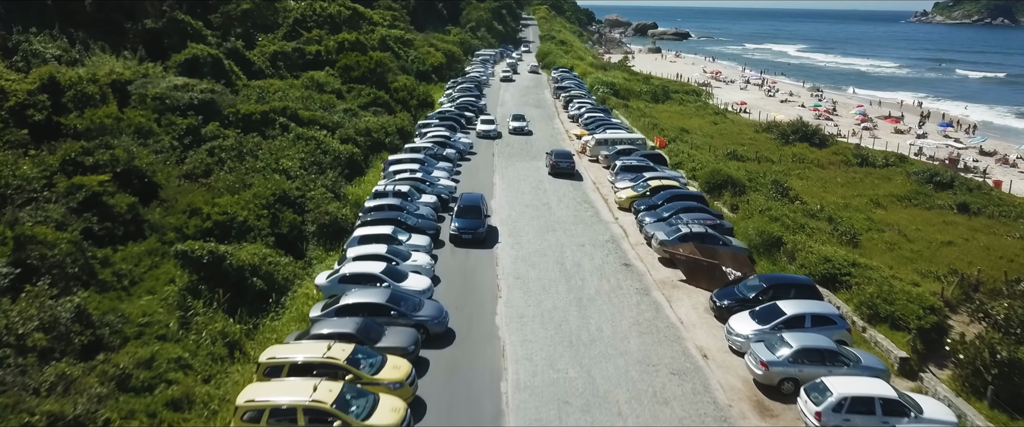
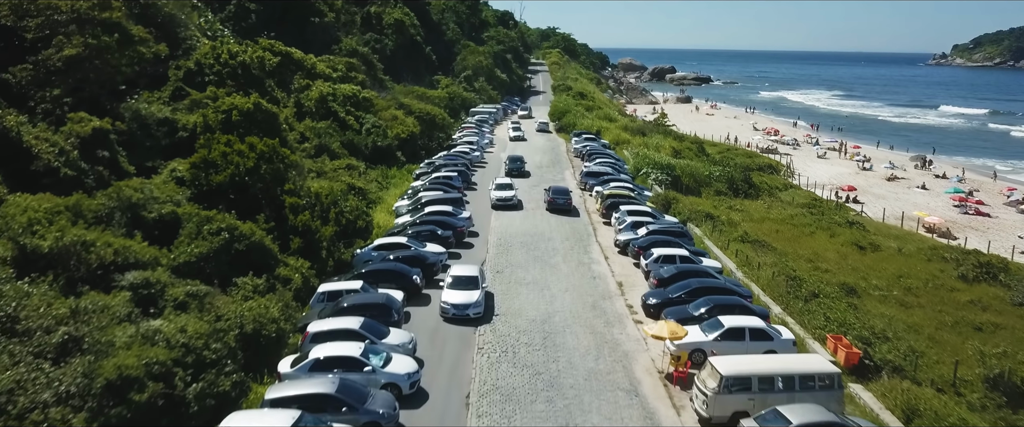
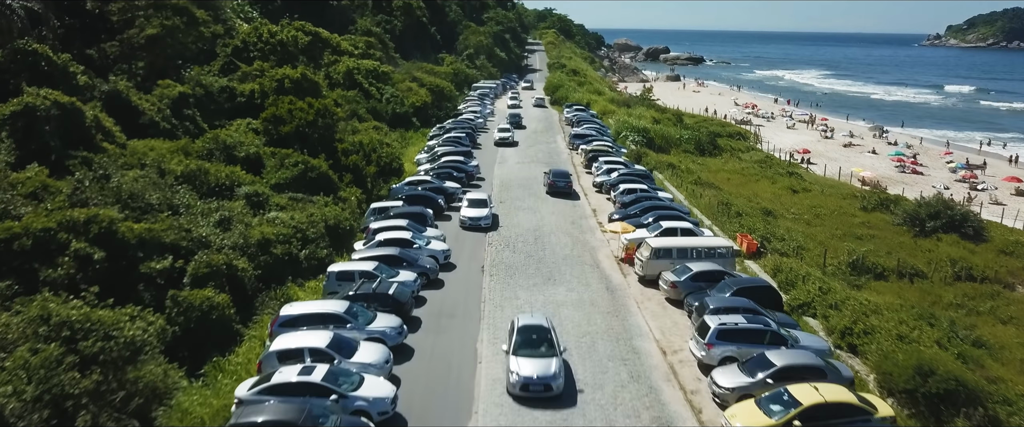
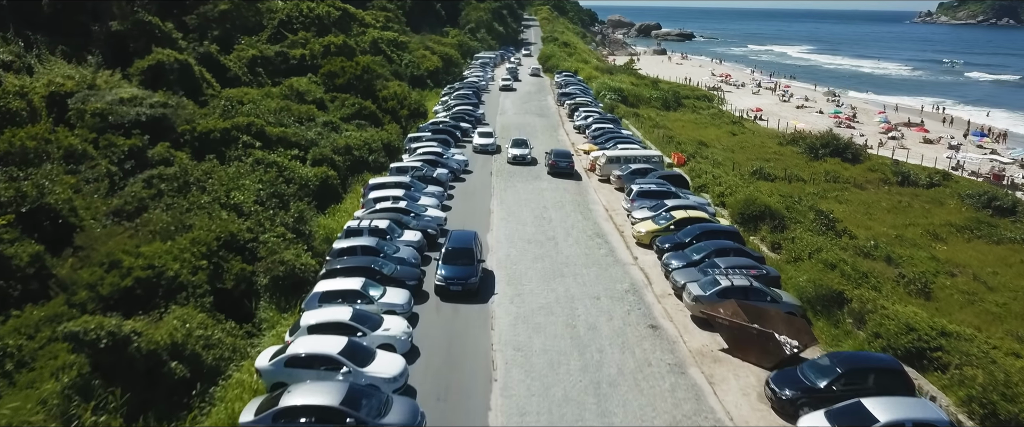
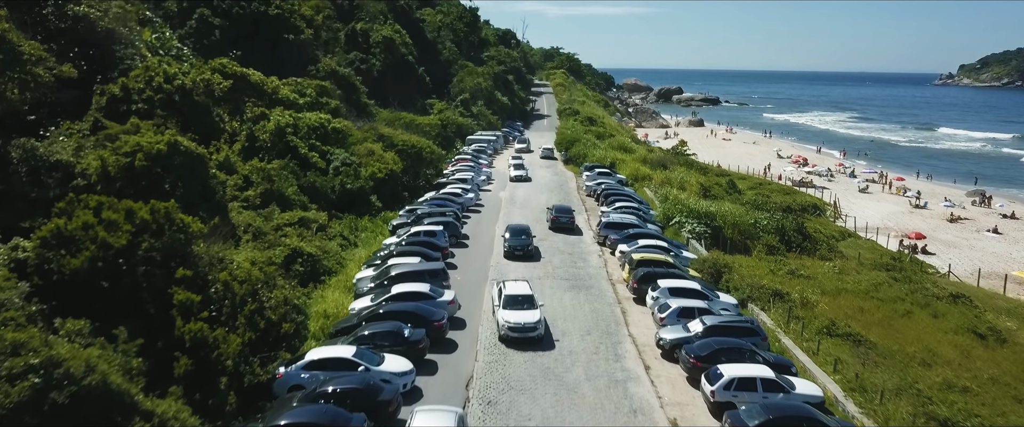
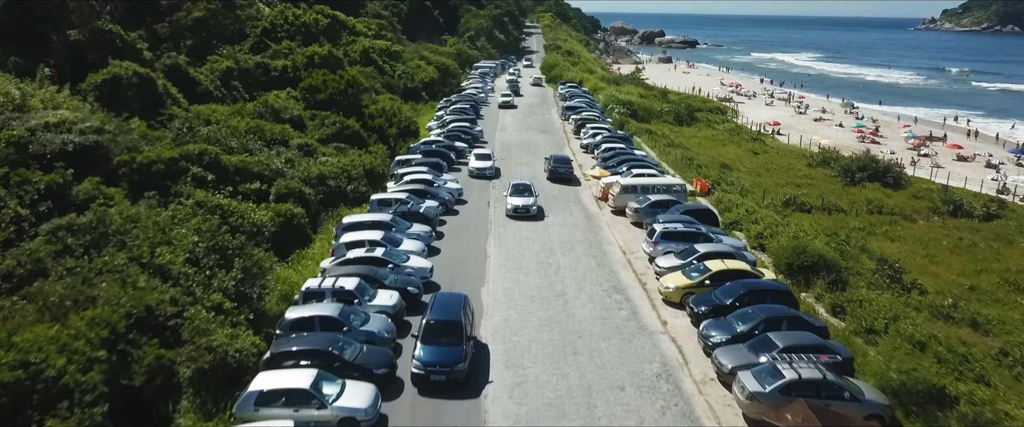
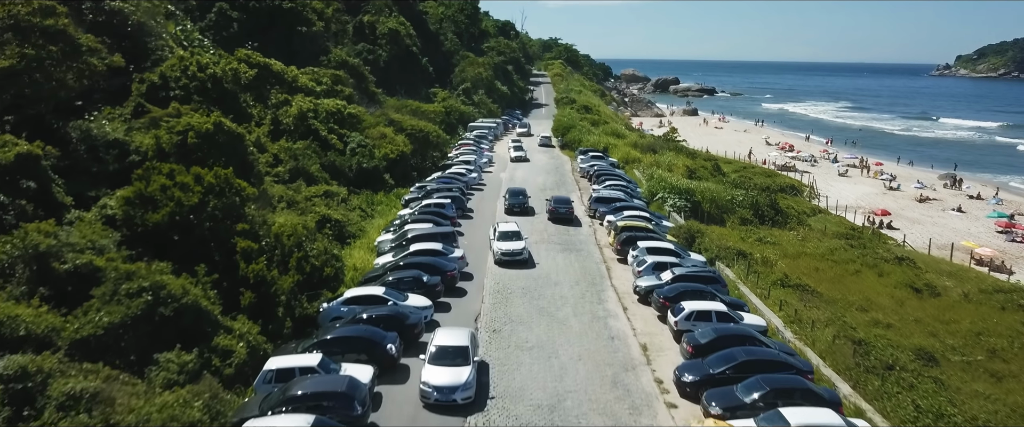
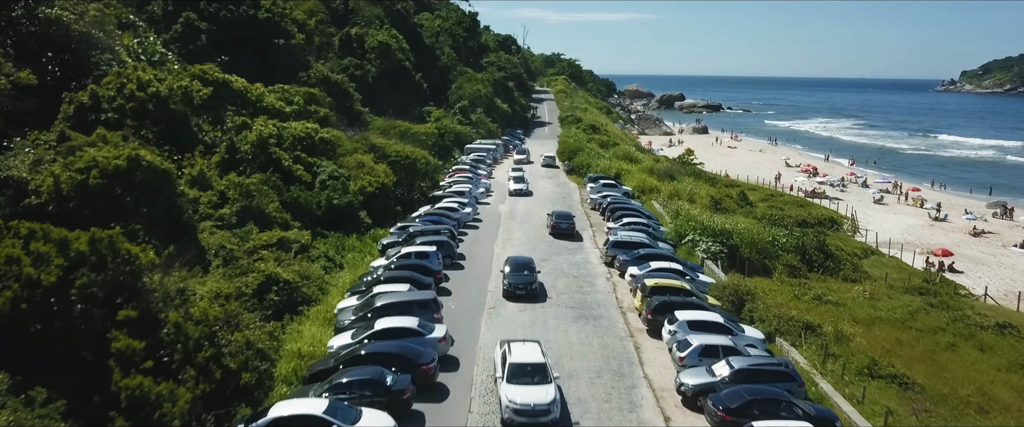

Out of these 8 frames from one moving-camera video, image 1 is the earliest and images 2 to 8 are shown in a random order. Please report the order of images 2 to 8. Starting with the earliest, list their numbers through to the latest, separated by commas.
4, 6, 3, 2, 7, 5, 8
